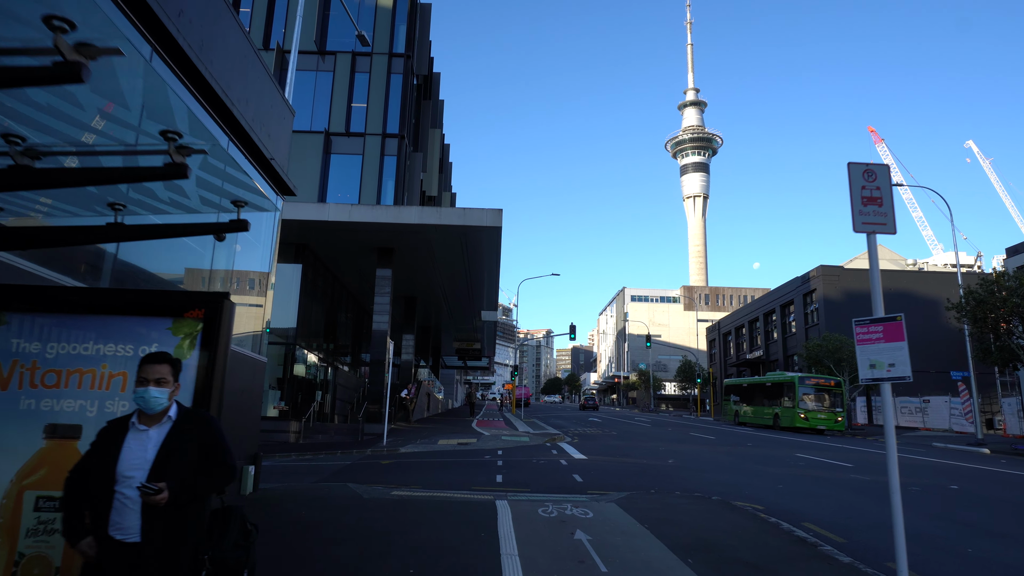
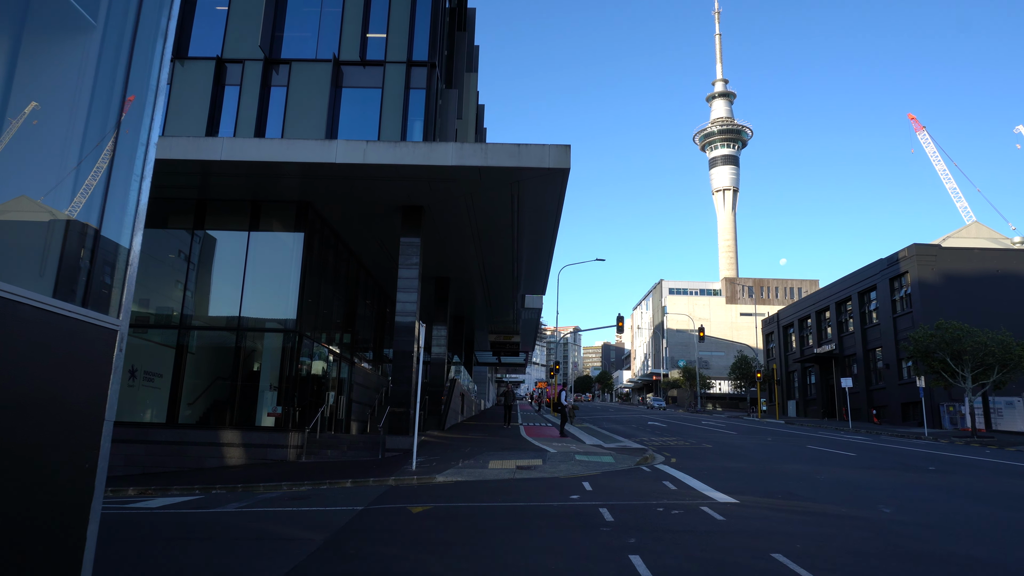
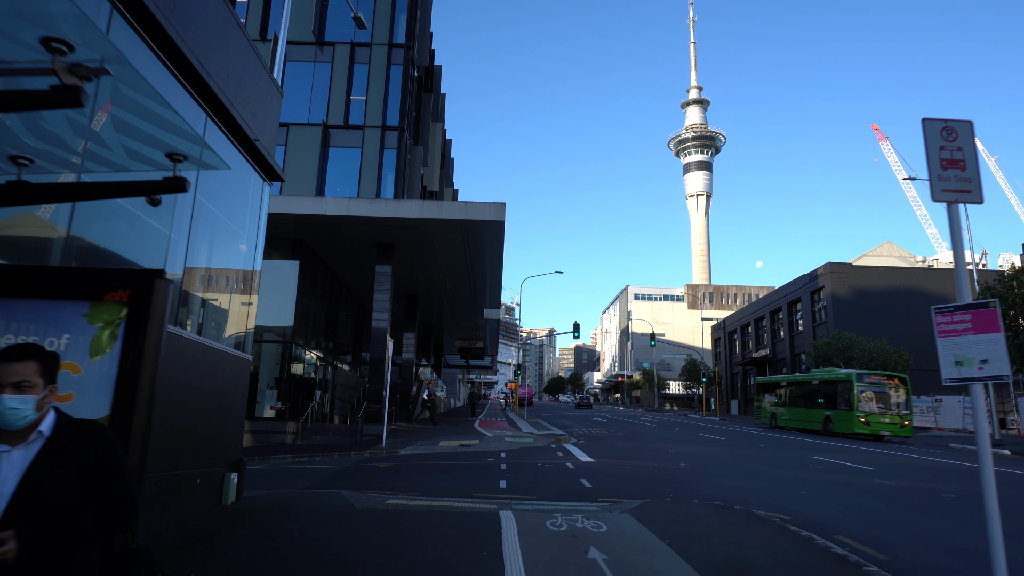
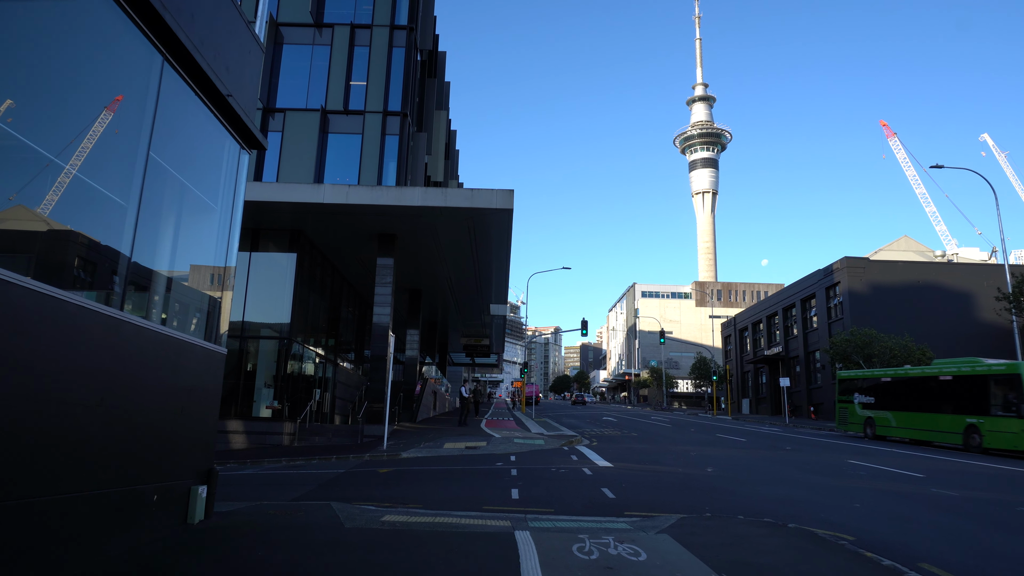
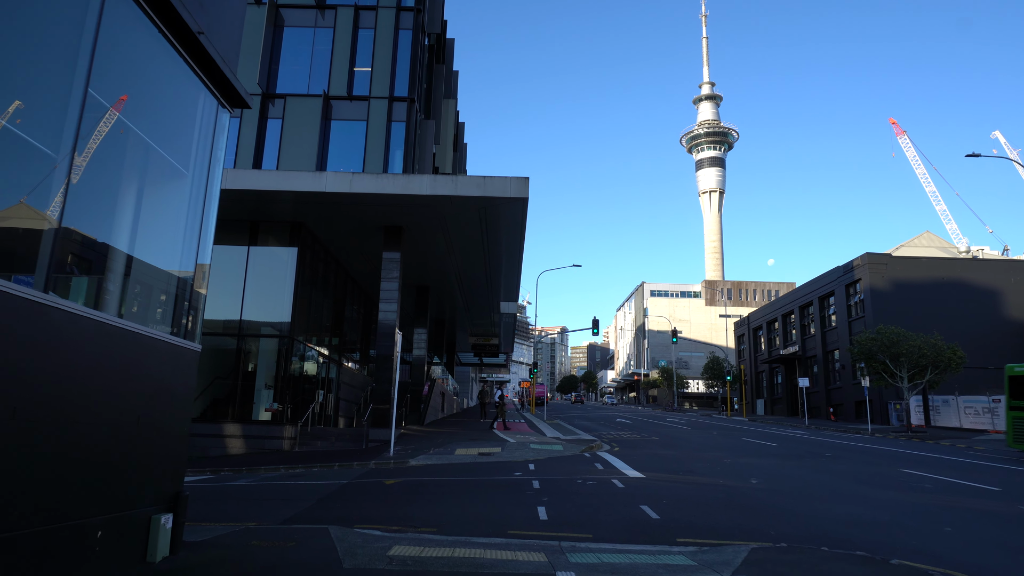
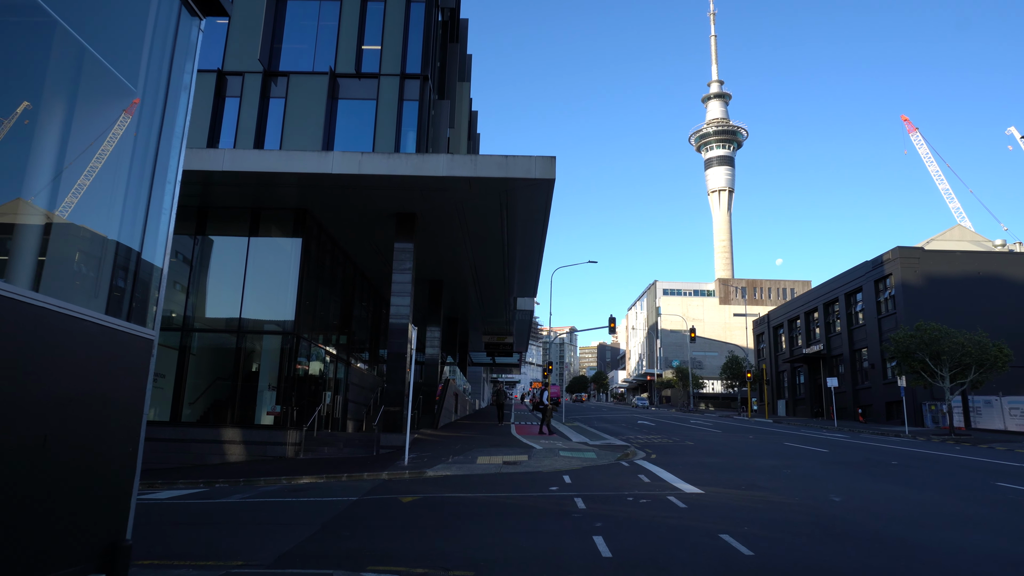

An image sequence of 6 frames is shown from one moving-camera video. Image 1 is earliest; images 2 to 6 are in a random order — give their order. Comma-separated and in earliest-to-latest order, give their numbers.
3, 4, 5, 6, 2
